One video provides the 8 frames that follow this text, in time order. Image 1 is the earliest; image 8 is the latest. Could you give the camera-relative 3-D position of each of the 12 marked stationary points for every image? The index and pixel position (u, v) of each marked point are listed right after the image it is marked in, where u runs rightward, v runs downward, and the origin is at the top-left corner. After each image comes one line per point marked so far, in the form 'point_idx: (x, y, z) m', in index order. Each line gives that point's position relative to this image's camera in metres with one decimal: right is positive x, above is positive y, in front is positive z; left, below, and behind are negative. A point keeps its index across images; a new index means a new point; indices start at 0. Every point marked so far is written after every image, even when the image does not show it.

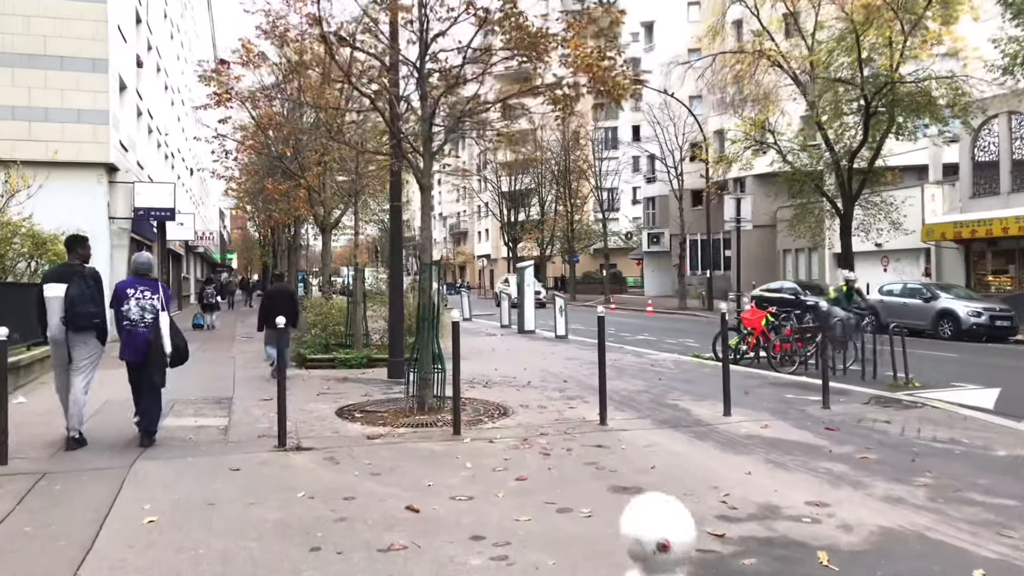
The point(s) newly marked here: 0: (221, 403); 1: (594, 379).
0: (-3.4, -1.3, +9.4) m
1: (+1.2, -1.3, +11.3) m
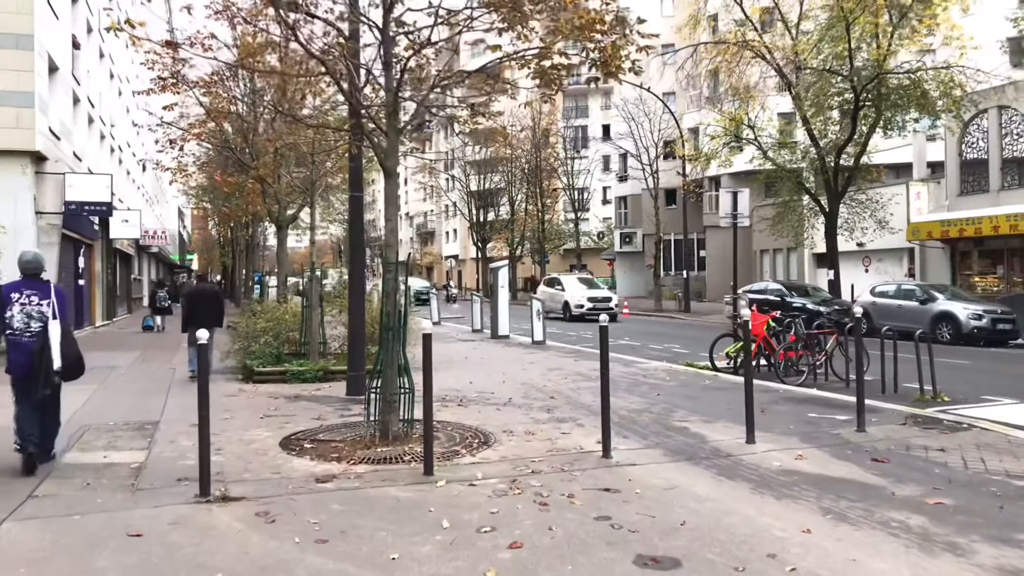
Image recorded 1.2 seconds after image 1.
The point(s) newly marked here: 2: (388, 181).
0: (-3.6, -1.4, +7.8) m
1: (+0.9, -1.3, +9.9) m
2: (-1.2, +1.0, +7.5) m
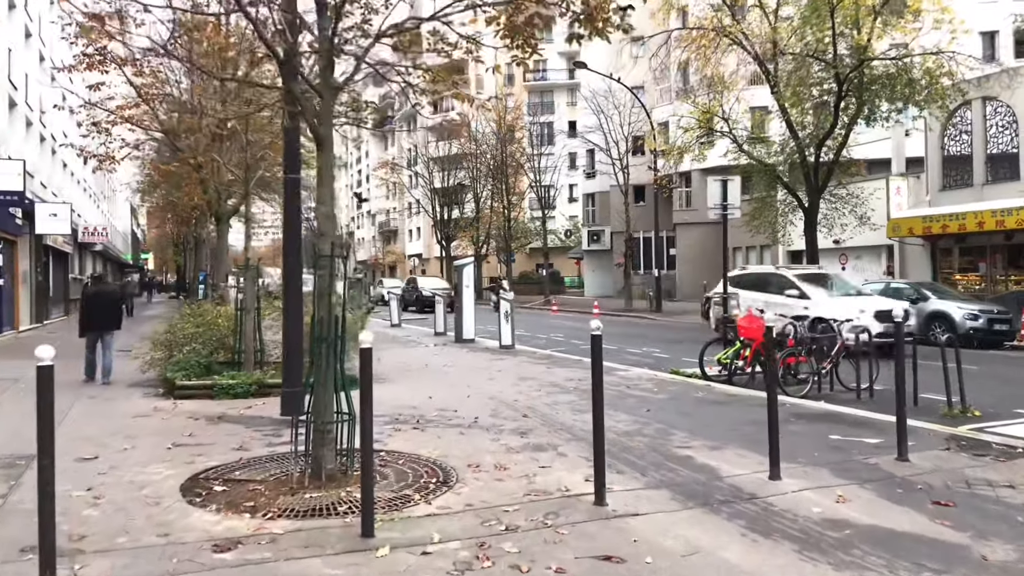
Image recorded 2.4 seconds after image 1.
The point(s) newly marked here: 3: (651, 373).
0: (-3.9, -1.4, +6.2) m
1: (+0.5, -1.3, +8.4) m
2: (-1.4, +1.0, +6.0) m
3: (+2.1, -1.3, +11.9) m
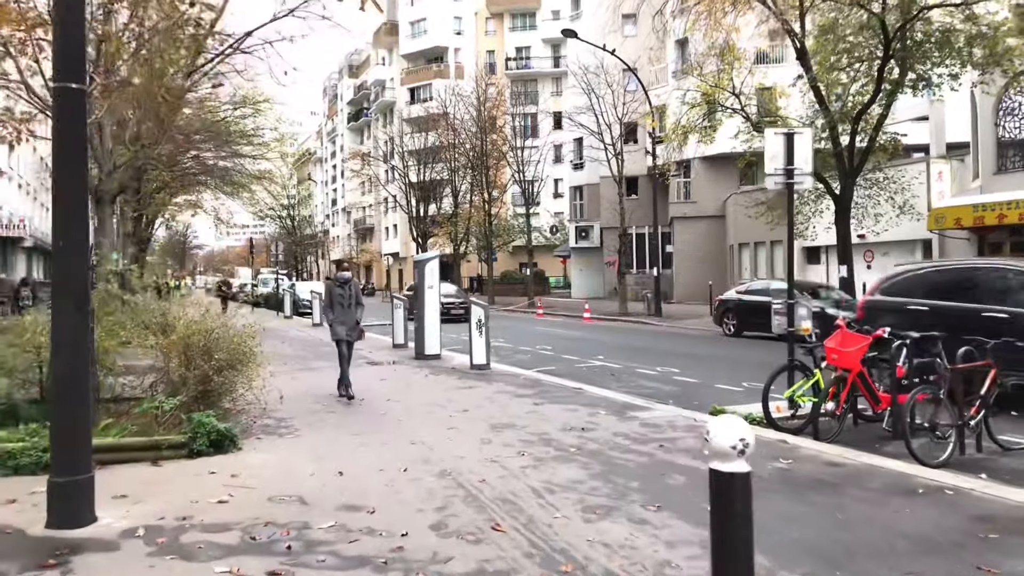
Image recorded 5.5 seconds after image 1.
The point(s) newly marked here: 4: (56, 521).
0: (-4.1, -1.4, +2.3) m
1: (+0.3, -1.3, +4.6) m
2: (-1.6, +1.0, +2.2) m
3: (+1.8, -1.3, +8.1) m
4: (-2.6, -1.3, +4.4) m
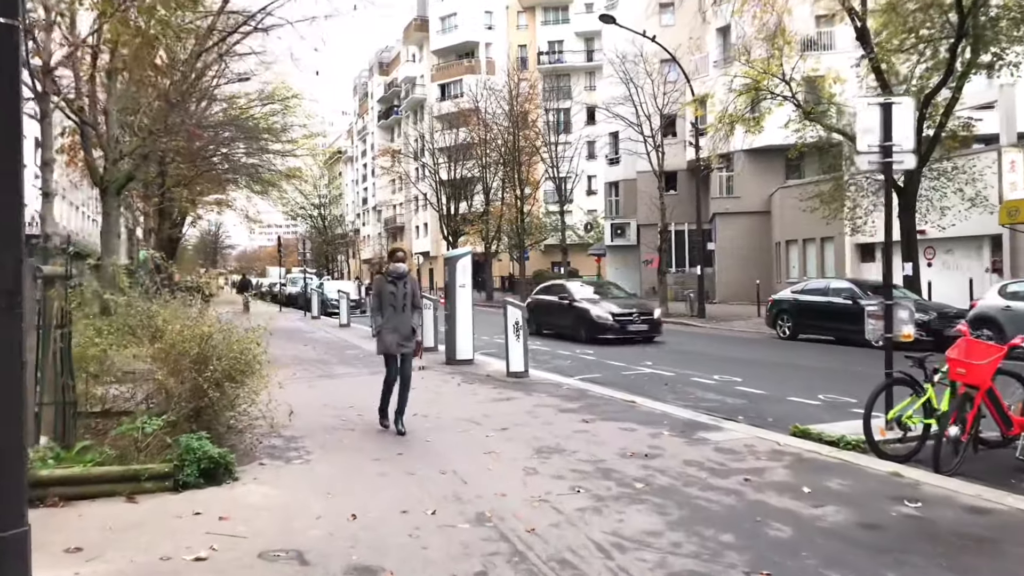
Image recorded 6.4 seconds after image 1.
0: (-3.9, -1.4, +1.2) m
1: (+0.6, -1.3, +3.4) m
2: (-1.4, +1.0, +1.0) m
3: (+2.2, -1.3, +6.9) m
4: (-2.3, -1.3, +3.3) m
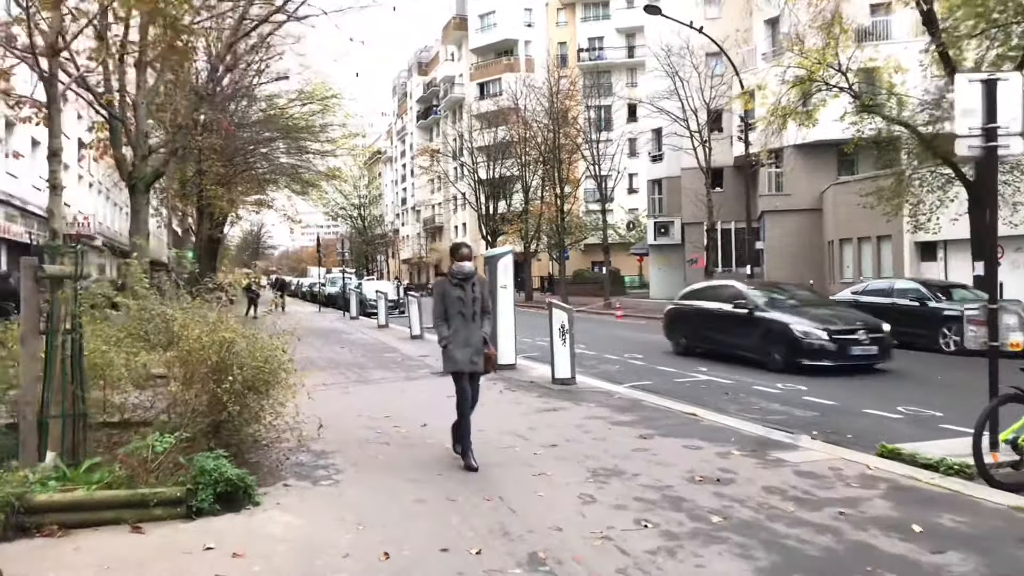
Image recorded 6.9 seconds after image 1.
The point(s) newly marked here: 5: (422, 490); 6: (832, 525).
0: (-3.7, -1.4, +0.7) m
1: (+0.8, -1.3, +2.7) m
2: (-1.3, +1.0, +0.4) m
3: (+2.6, -1.3, +6.1) m
4: (-2.1, -1.3, +2.7) m
5: (-0.6, -1.3, +5.3) m
6: (+1.8, -1.3, +4.5) m
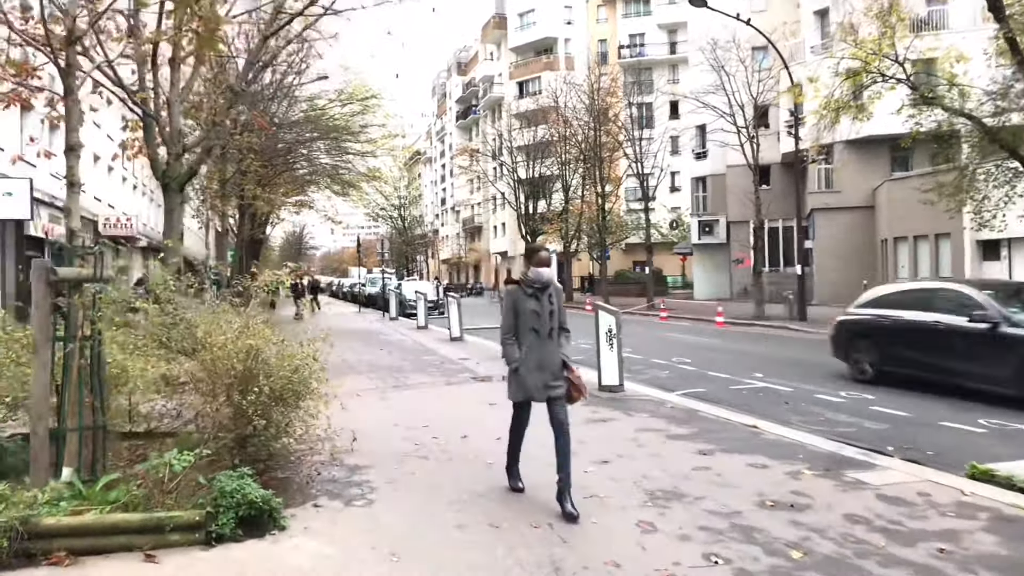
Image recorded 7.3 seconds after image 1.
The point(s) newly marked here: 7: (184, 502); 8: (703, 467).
0: (-3.7, -1.4, +0.4) m
1: (+1.0, -1.4, +2.2) m
2: (-1.2, +1.0, 0.0) m
3: (+2.9, -1.3, +5.4) m
4: (-1.9, -1.3, +2.3) m
5: (-0.3, -1.4, +4.8) m
6: (+2.1, -1.3, +3.9) m
7: (-1.9, -1.2, +4.6) m
8: (+1.4, -1.3, +5.9) m
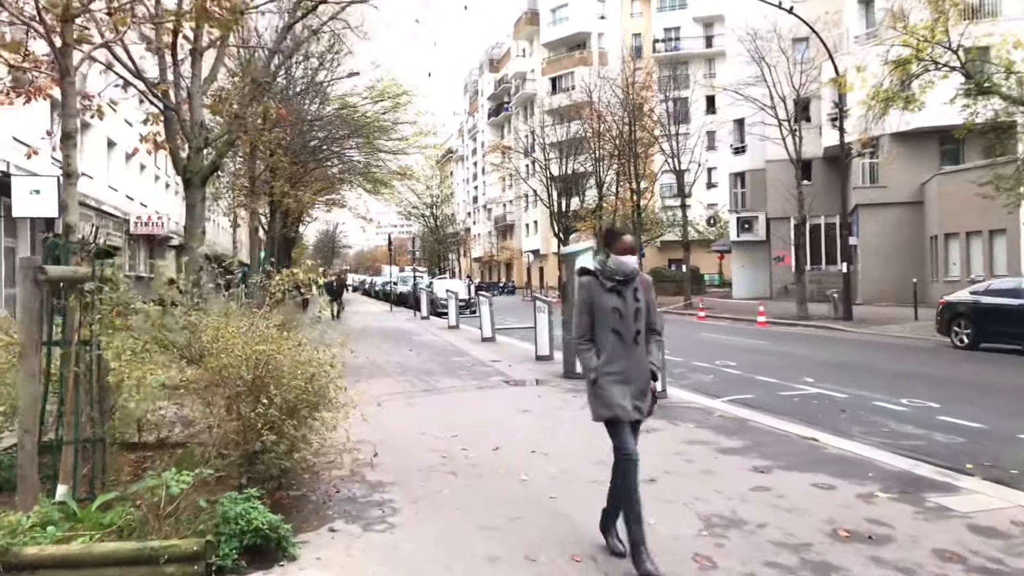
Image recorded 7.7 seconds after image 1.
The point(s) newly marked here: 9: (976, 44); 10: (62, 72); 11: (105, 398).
0: (-3.6, -1.4, 0.0) m
1: (+1.1, -1.4, +1.6) m
2: (-1.2, +1.0, -0.5) m
3: (+3.1, -1.3, +4.8) m
4: (-1.8, -1.4, +1.9) m
5: (-0.1, -1.4, +4.3) m
6: (+2.2, -1.4, +3.3) m
7: (-1.7, -1.2, +4.1) m
8: (+1.6, -1.3, +5.3) m
9: (+11.2, +5.9, +19.2) m
10: (-3.1, +1.5, +5.5) m
11: (-2.4, -0.7, +4.8) m
